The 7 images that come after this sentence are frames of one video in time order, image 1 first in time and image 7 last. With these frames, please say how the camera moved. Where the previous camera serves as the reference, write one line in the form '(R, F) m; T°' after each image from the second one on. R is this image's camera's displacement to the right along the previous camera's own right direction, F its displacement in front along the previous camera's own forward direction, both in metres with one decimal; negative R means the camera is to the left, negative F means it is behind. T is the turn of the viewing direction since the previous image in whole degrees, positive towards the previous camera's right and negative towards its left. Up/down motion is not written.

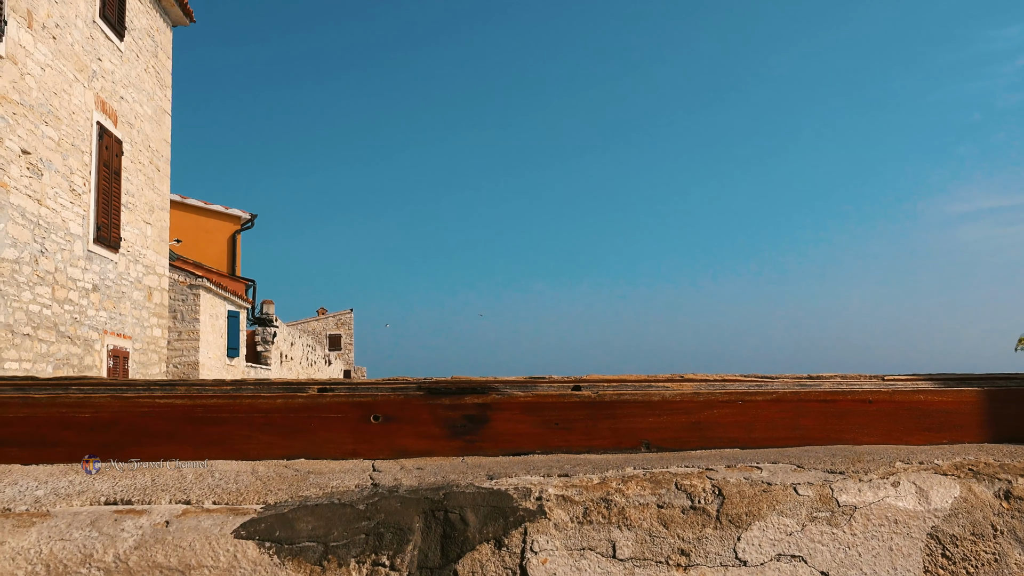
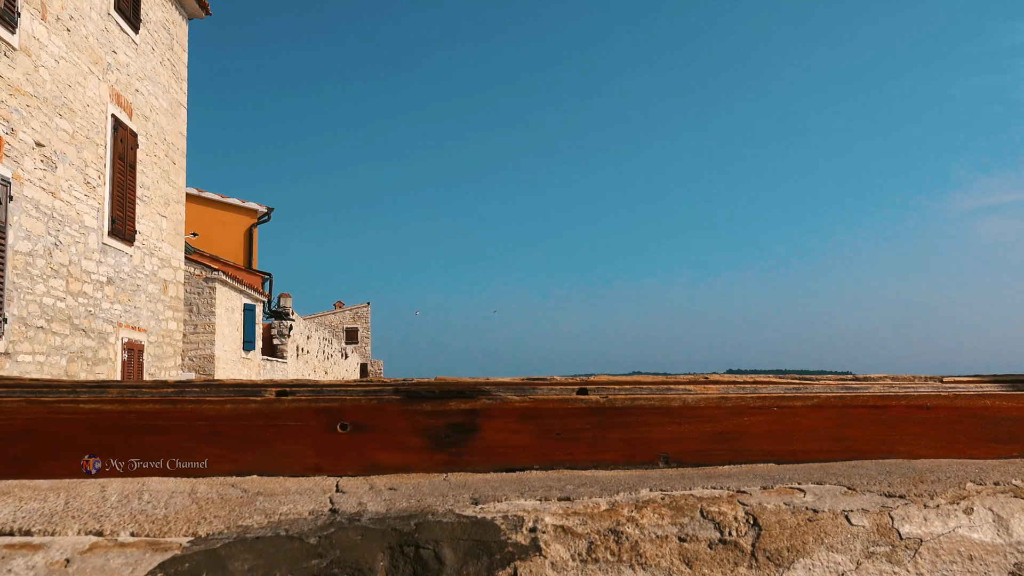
(+0.1, +0.4) m; -1°
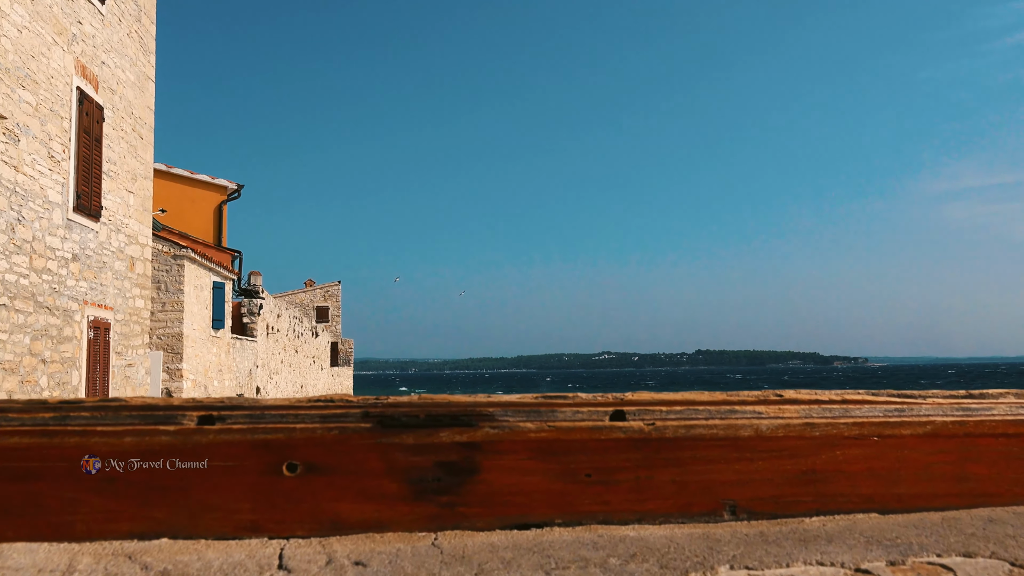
(-0.1, +0.5) m; +2°
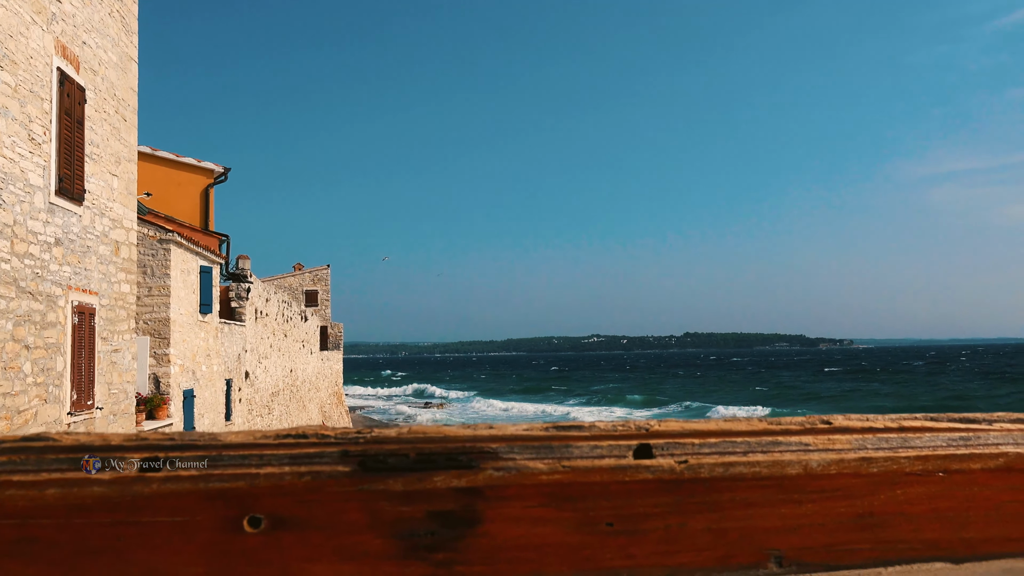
(0.0, +0.2) m; +1°
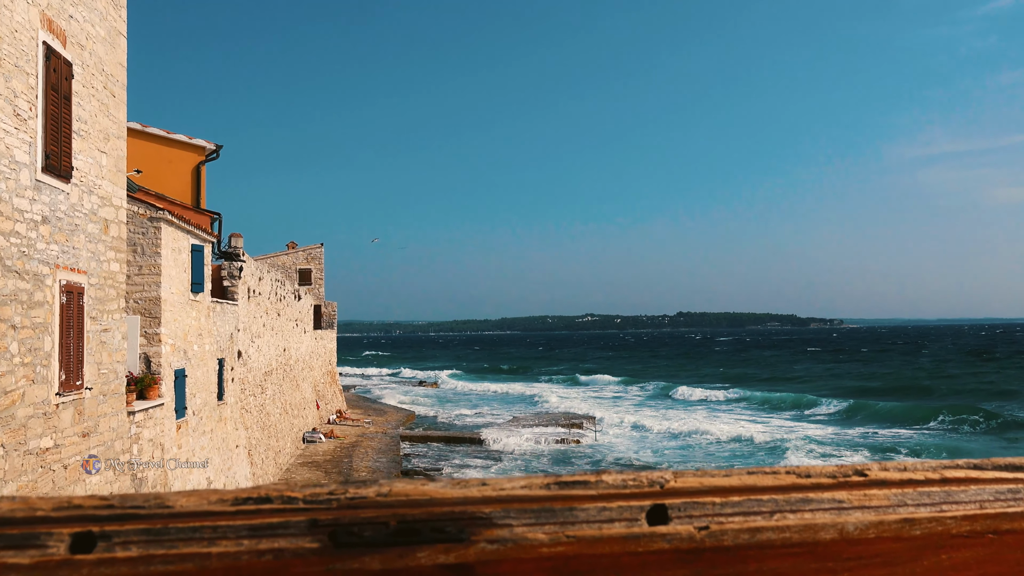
(0.0, +0.2) m; +1°
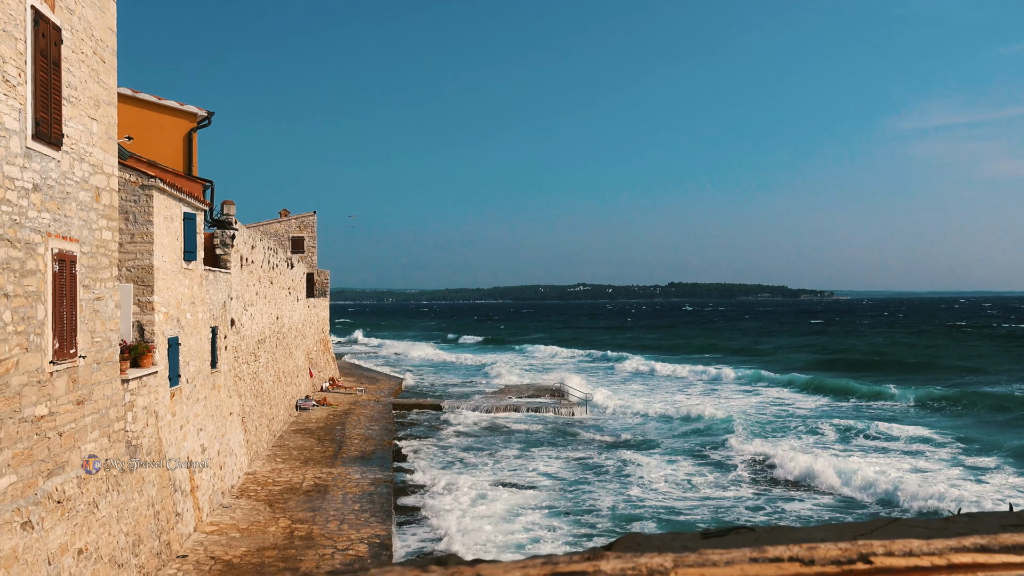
(-1.2, -3.2) m; +1°
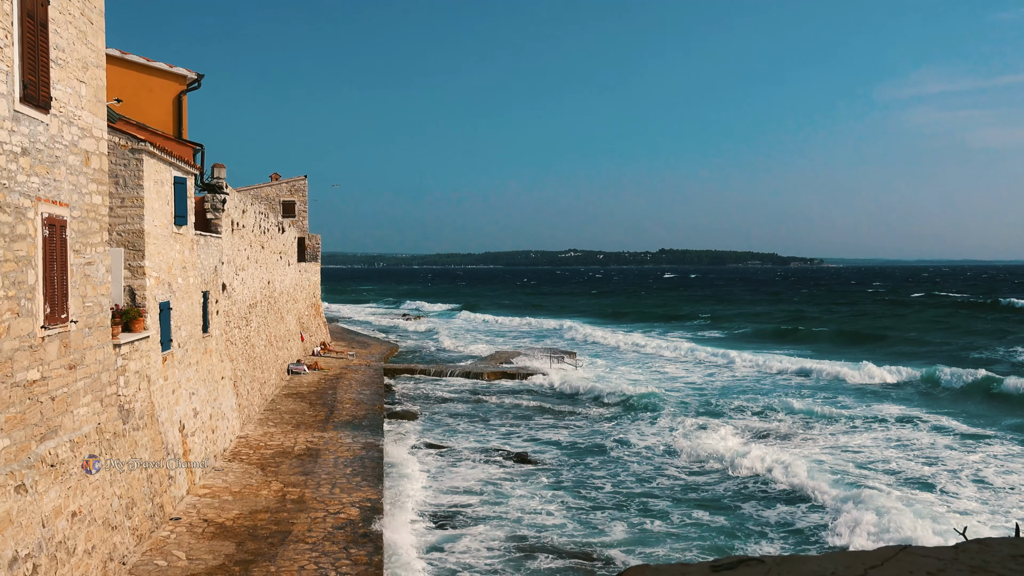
(+0.2, -0.2) m; +1°
